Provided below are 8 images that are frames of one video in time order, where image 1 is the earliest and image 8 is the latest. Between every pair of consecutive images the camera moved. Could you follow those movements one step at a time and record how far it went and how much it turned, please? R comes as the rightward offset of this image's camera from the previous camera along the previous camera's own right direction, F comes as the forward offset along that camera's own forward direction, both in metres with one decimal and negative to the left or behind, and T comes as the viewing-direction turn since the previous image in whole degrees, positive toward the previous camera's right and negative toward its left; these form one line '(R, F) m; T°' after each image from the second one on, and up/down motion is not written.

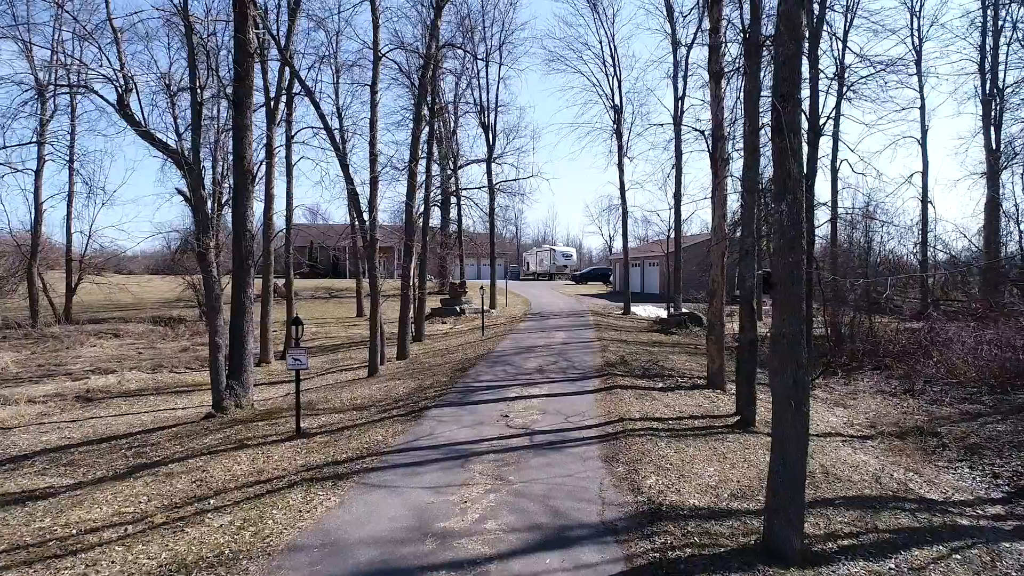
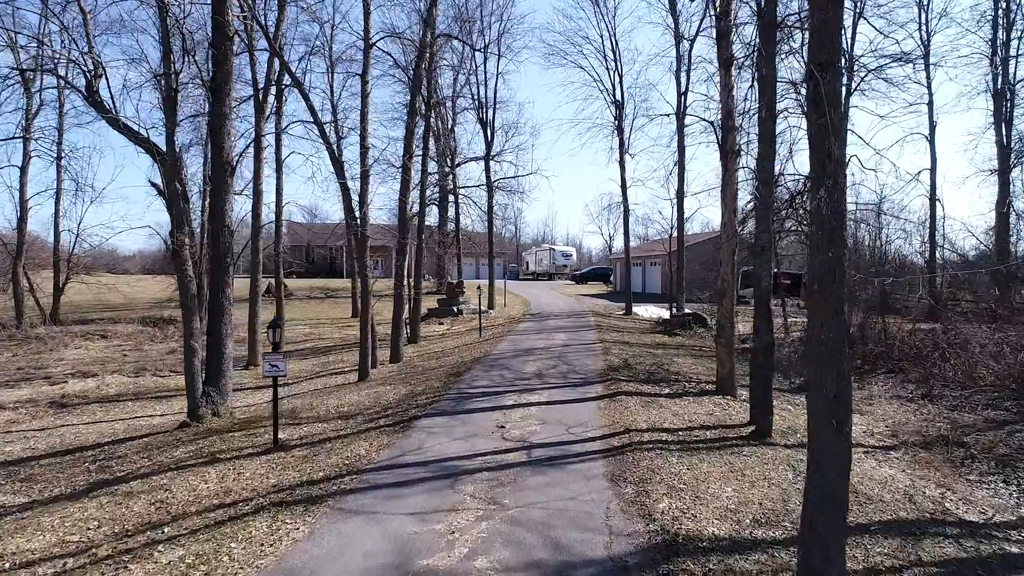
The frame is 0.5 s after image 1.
(0.0, +0.6) m; 0°
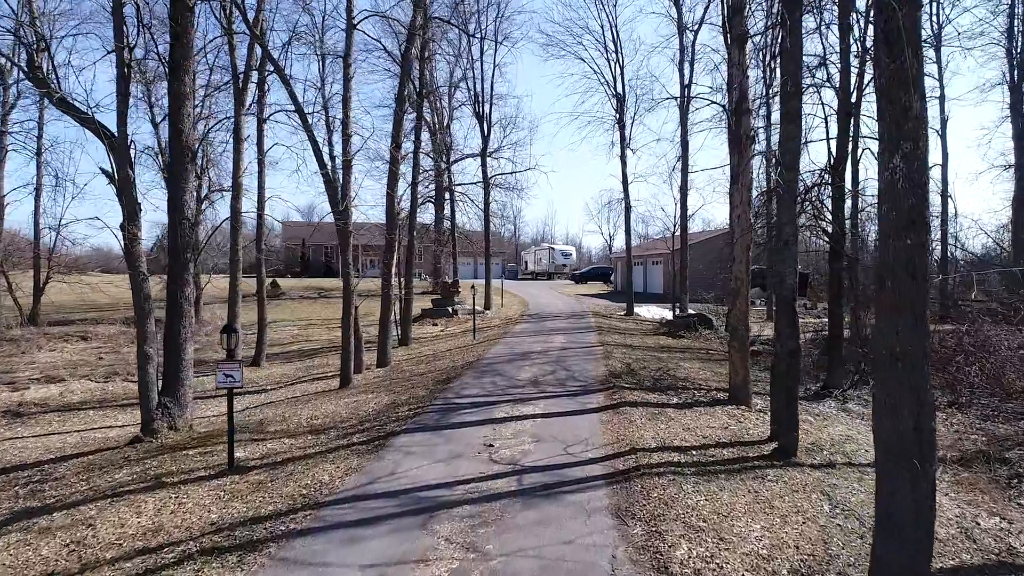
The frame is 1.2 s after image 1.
(+0.1, +0.9) m; 0°
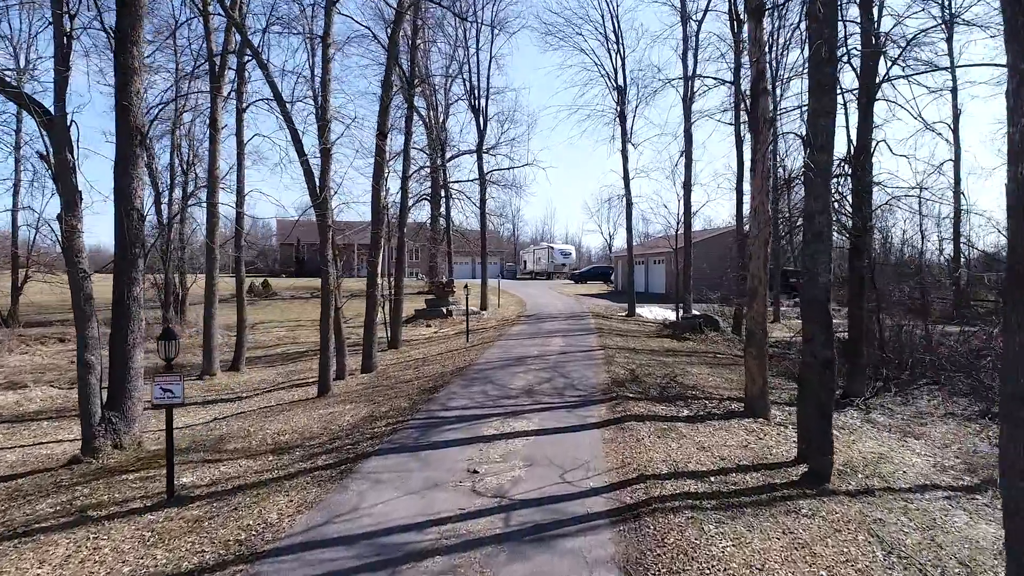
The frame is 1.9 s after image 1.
(+0.1, +0.9) m; 0°
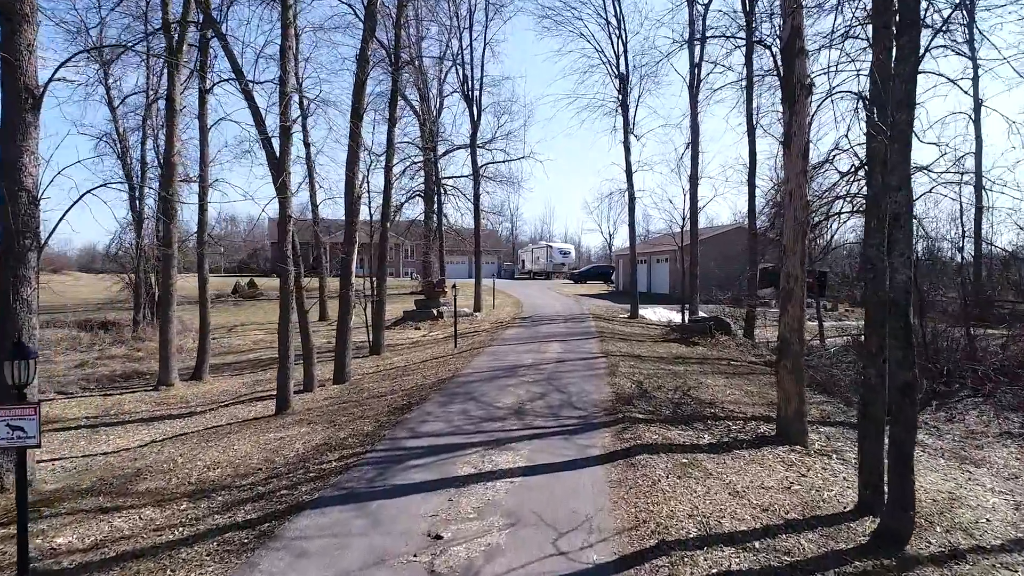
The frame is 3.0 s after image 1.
(+0.2, +1.3) m; 0°
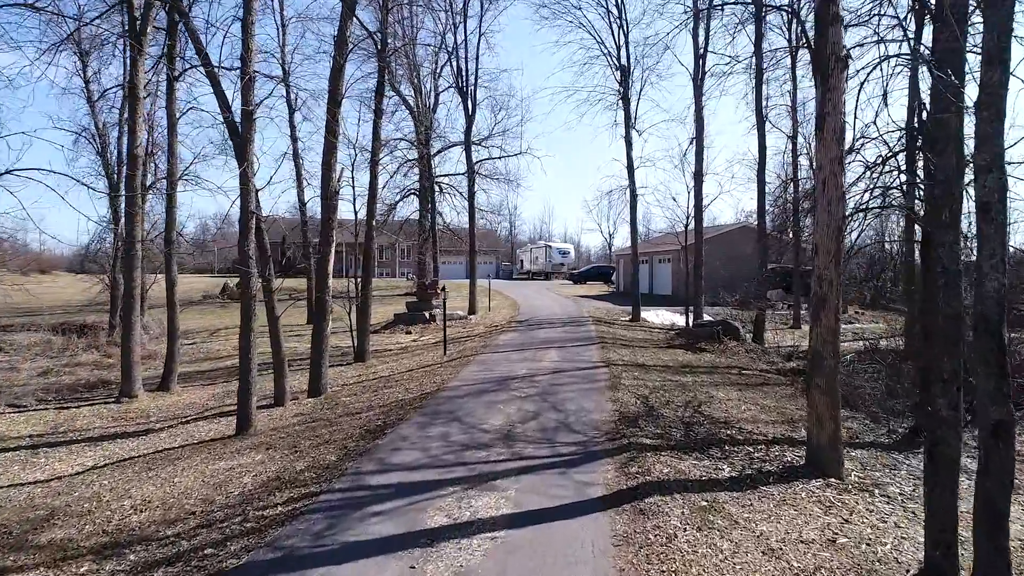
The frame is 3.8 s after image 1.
(+0.1, +0.9) m; 0°
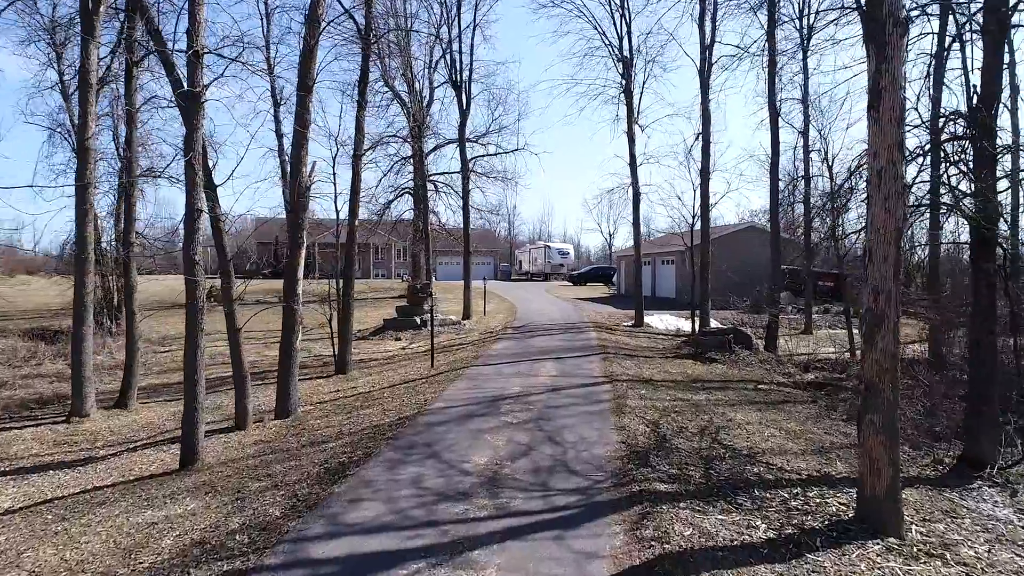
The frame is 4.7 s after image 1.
(+0.1, +1.0) m; 0°
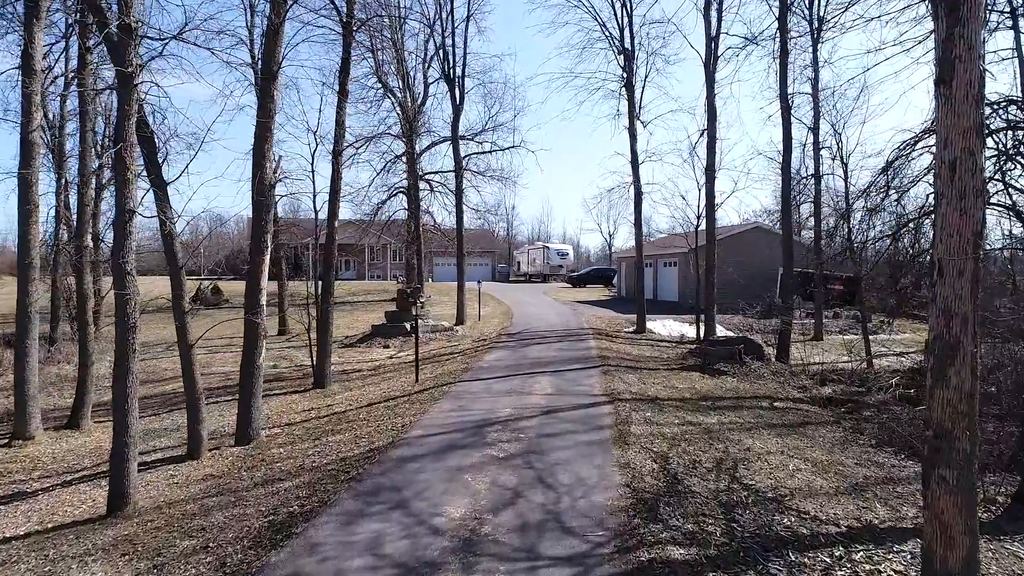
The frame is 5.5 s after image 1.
(+0.1, +0.9) m; 0°
